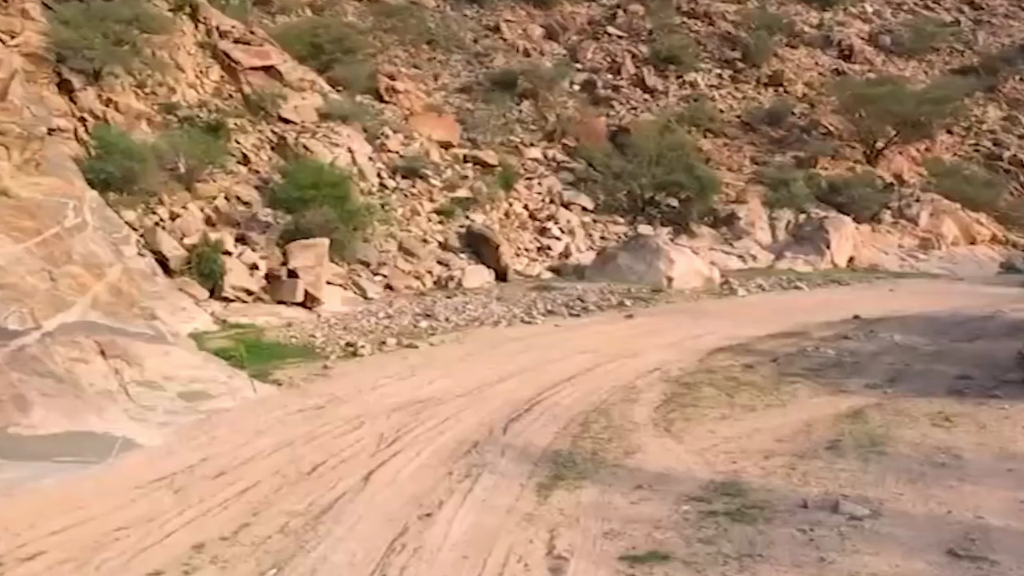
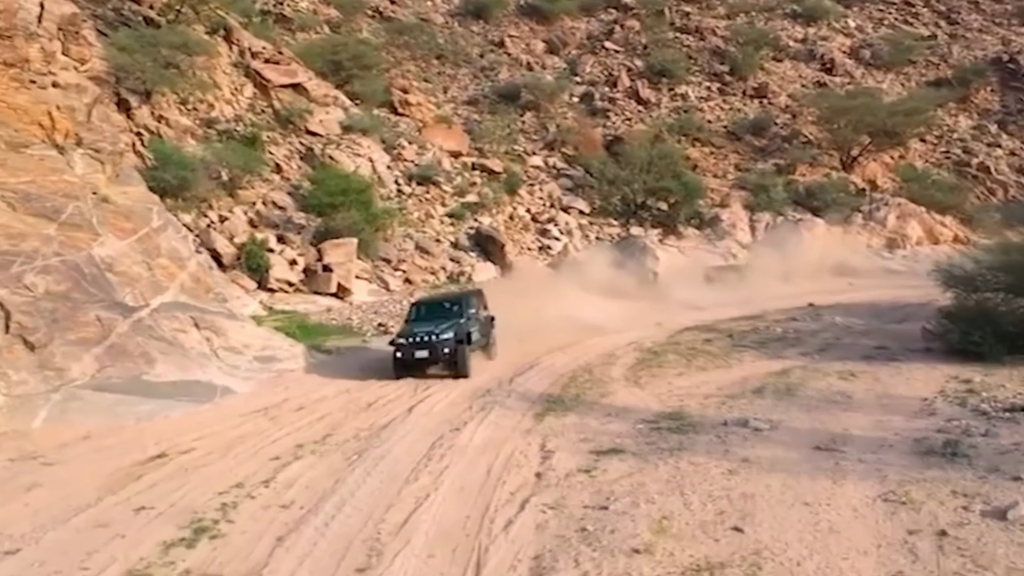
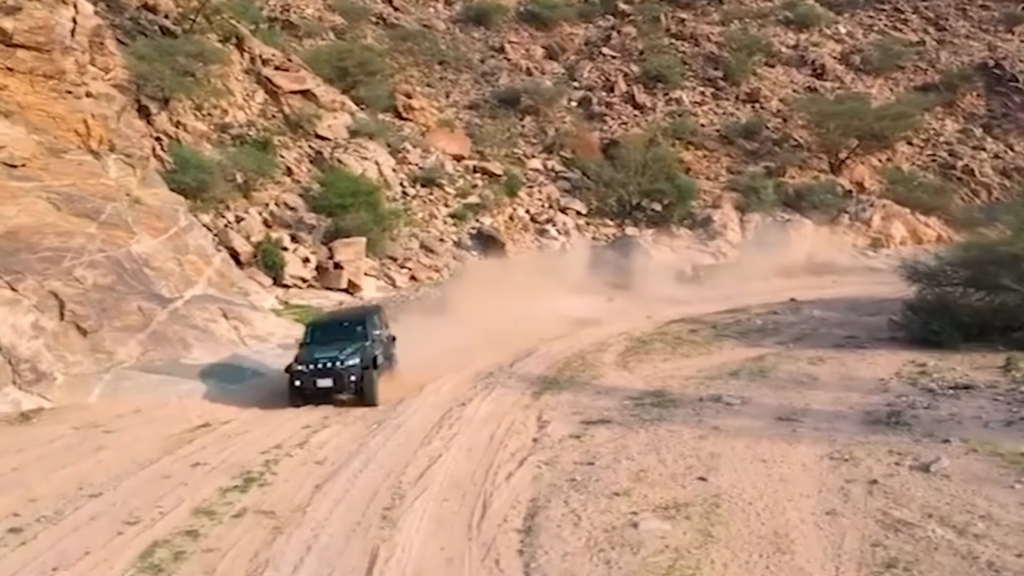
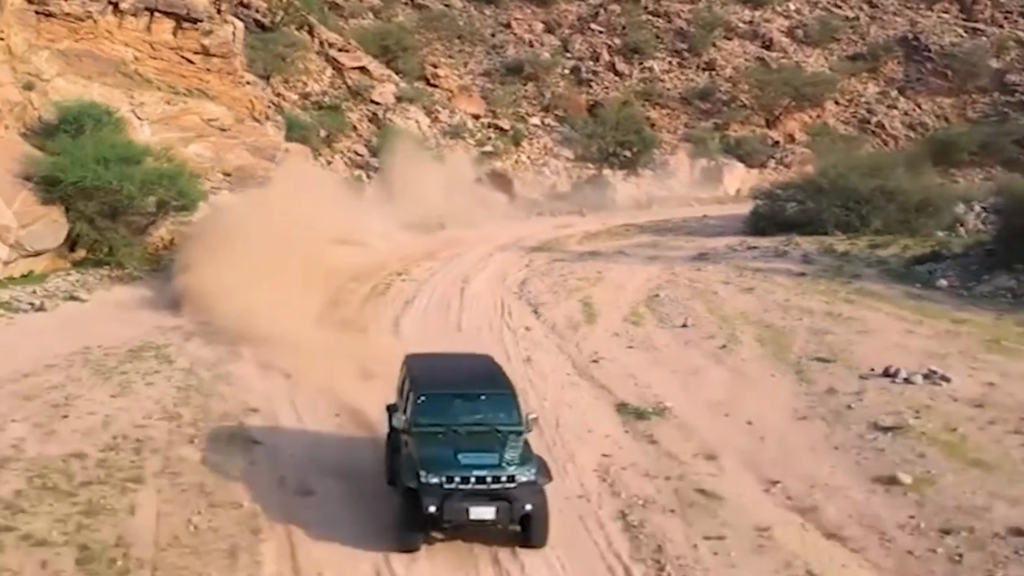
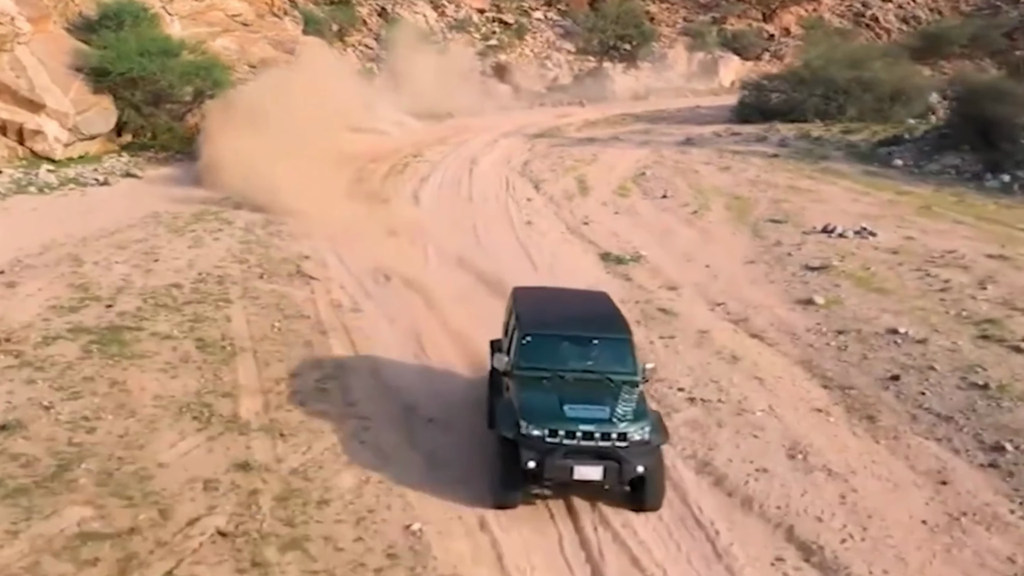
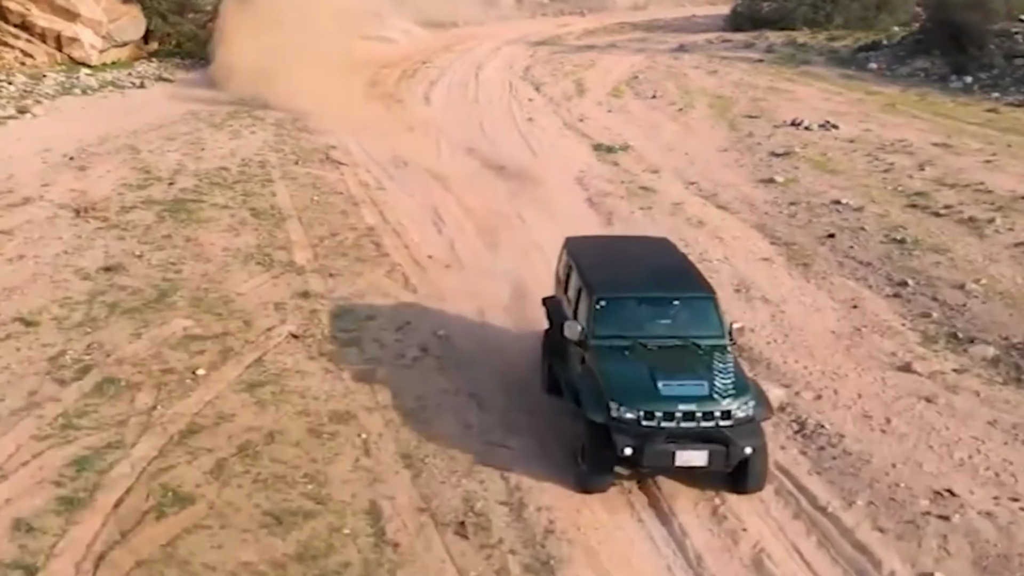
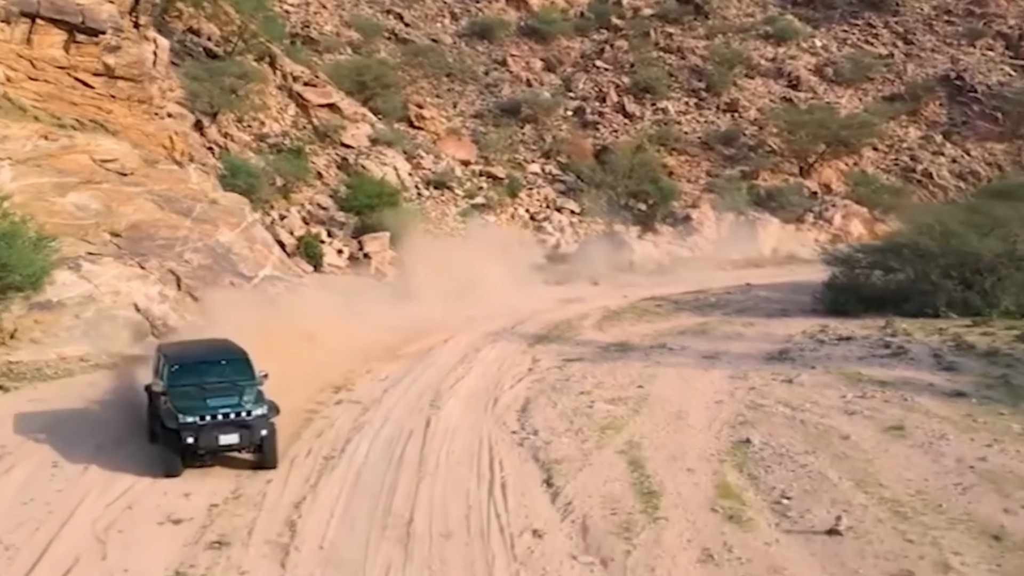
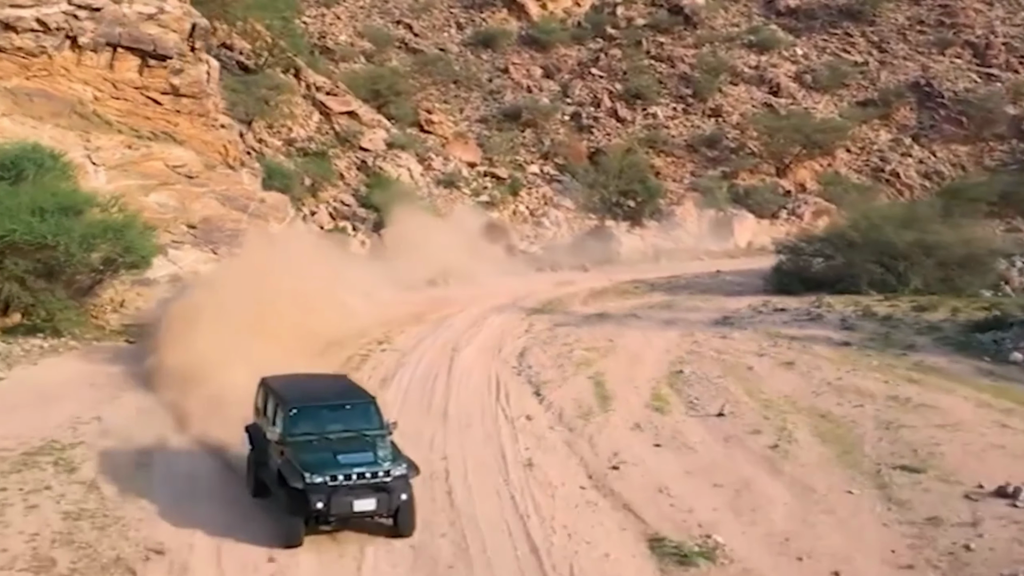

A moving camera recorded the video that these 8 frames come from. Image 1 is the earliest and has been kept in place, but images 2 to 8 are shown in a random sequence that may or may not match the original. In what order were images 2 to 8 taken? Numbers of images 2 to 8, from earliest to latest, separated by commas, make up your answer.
2, 3, 7, 8, 4, 5, 6
